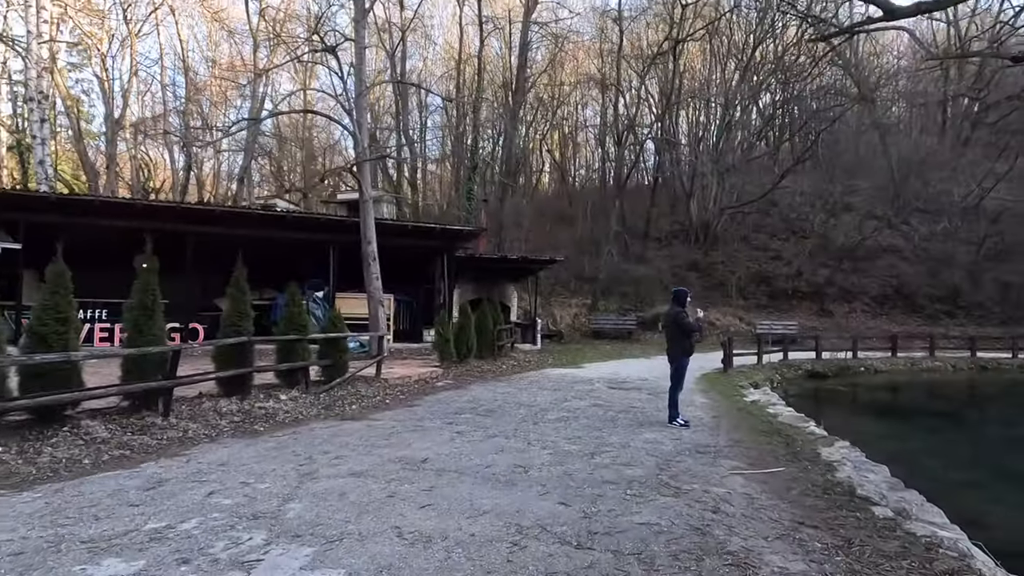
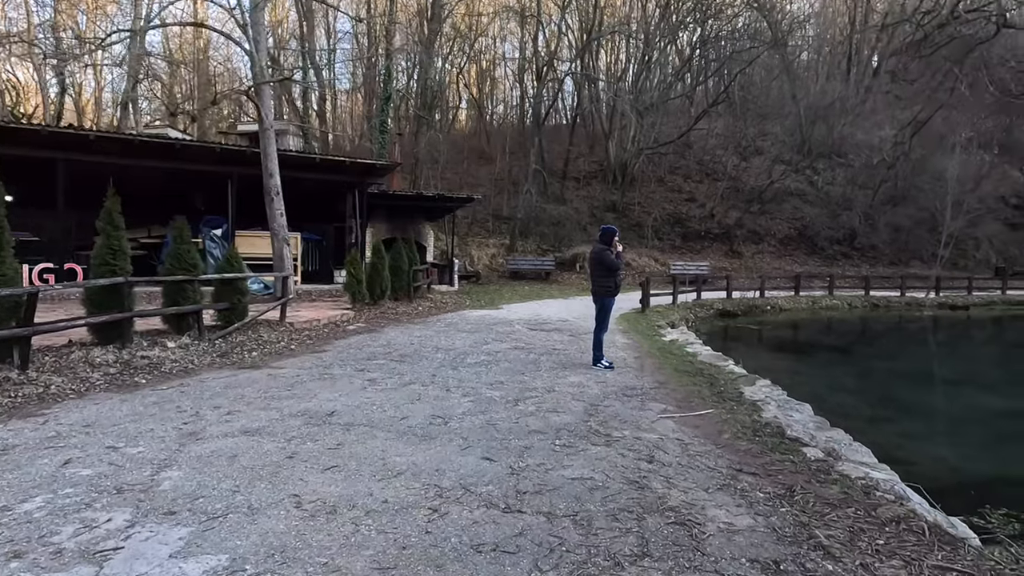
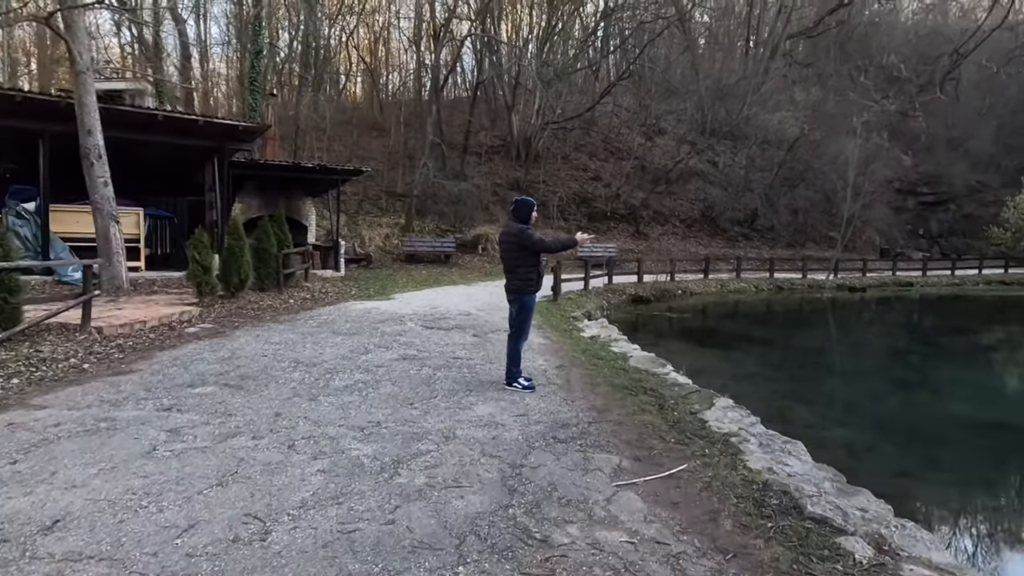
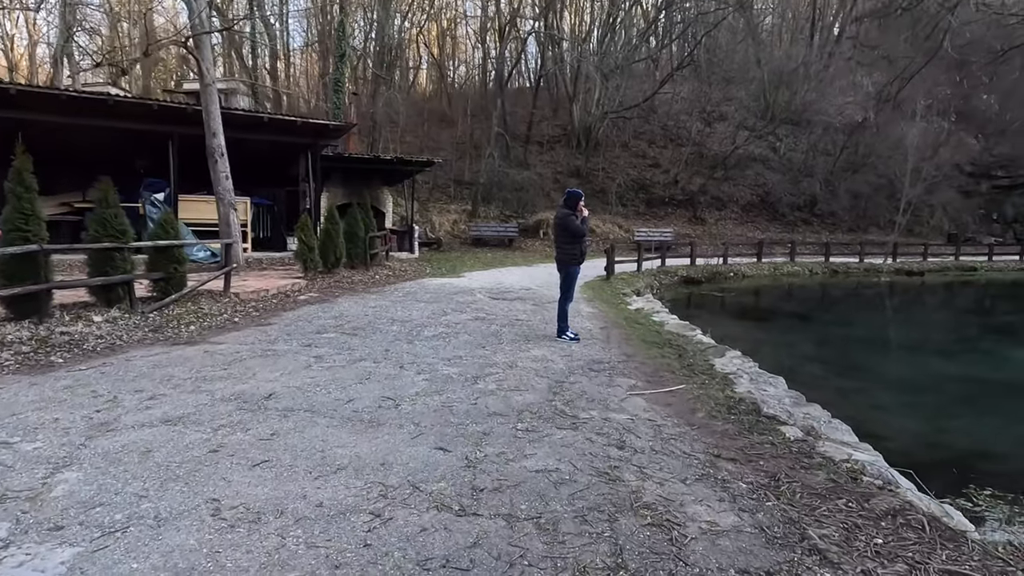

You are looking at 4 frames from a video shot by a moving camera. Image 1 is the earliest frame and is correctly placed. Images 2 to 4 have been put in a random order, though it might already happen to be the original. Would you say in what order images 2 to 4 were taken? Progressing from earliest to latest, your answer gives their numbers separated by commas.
2, 4, 3
